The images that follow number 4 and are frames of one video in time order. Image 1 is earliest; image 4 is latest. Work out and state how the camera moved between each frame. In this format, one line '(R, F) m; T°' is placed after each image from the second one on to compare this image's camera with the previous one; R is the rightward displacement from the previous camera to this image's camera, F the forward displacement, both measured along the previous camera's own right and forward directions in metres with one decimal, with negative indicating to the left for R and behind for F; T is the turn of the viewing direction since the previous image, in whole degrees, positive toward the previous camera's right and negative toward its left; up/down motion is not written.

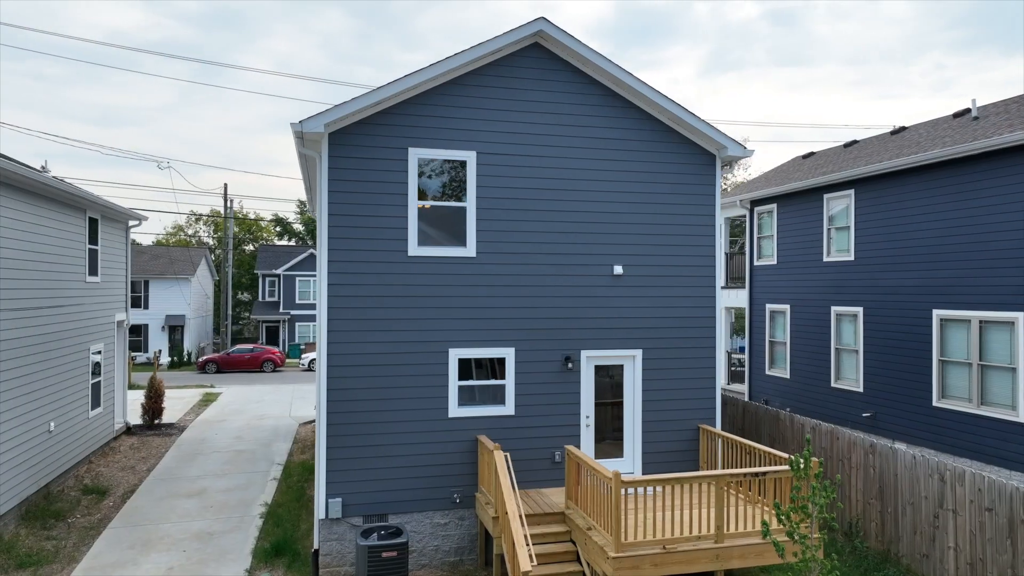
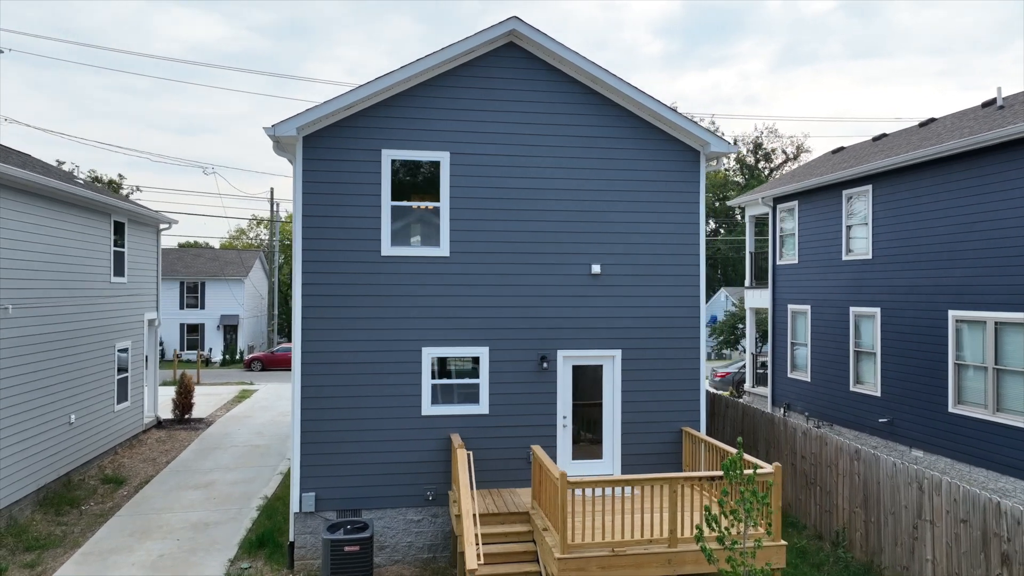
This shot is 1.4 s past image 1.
(+0.9, 0.0) m; -4°
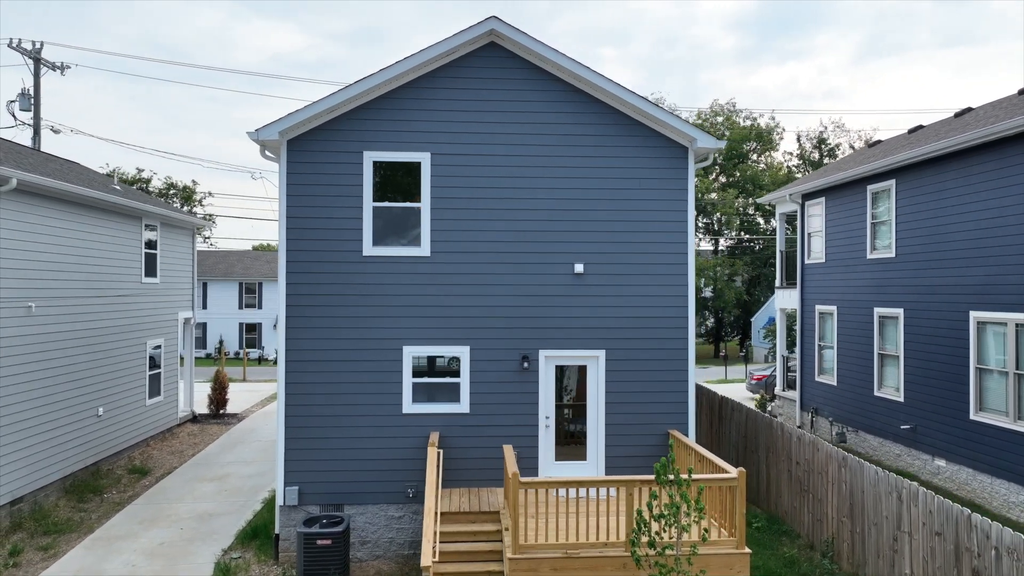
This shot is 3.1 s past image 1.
(+0.9, 0.0) m; -5°
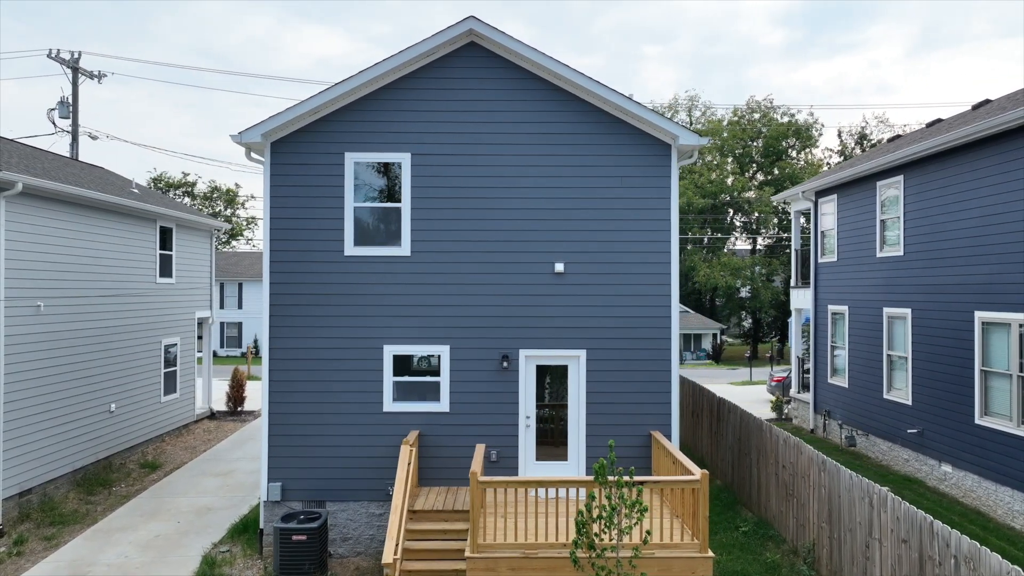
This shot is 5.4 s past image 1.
(+0.7, 0.0) m; -3°
